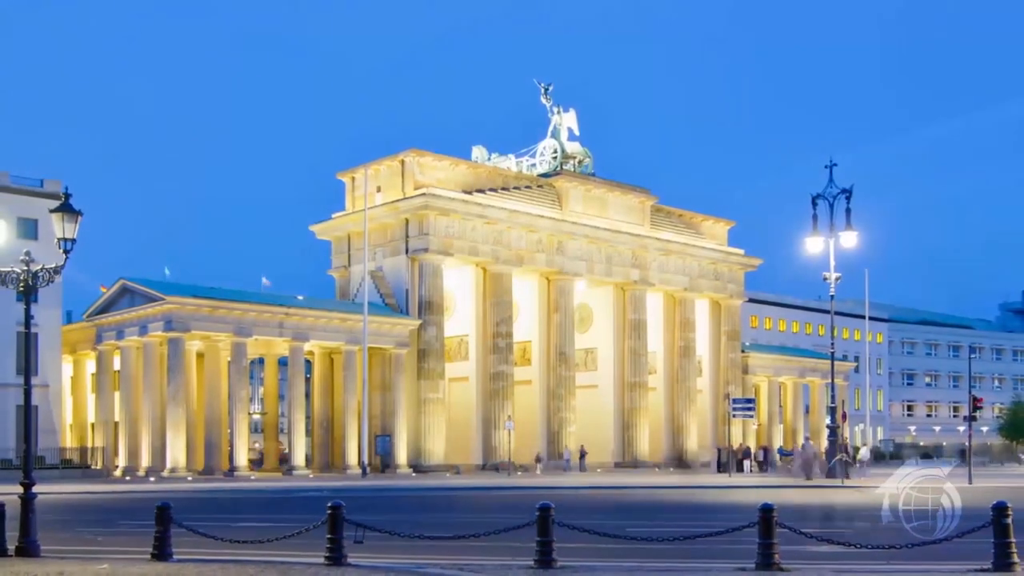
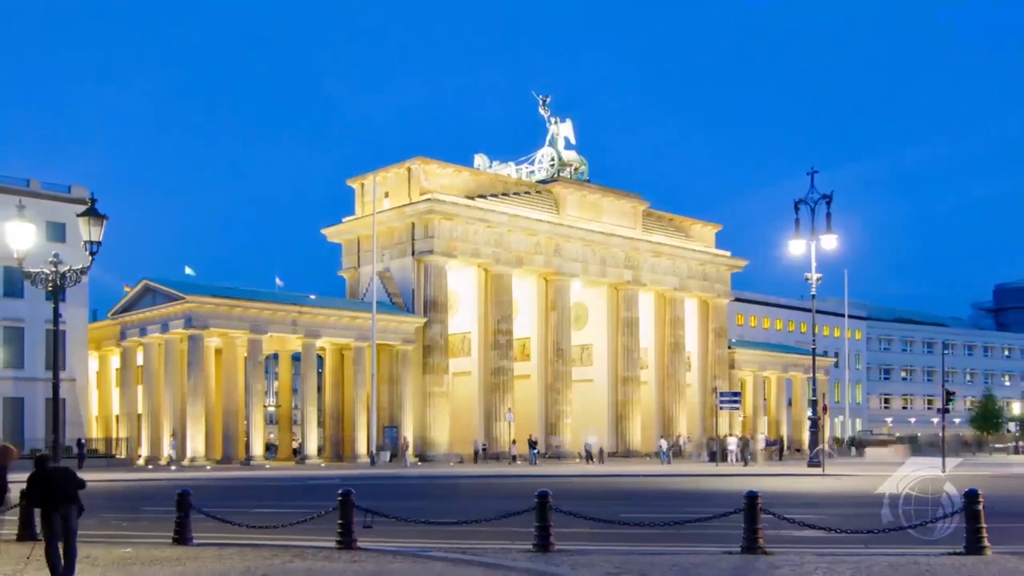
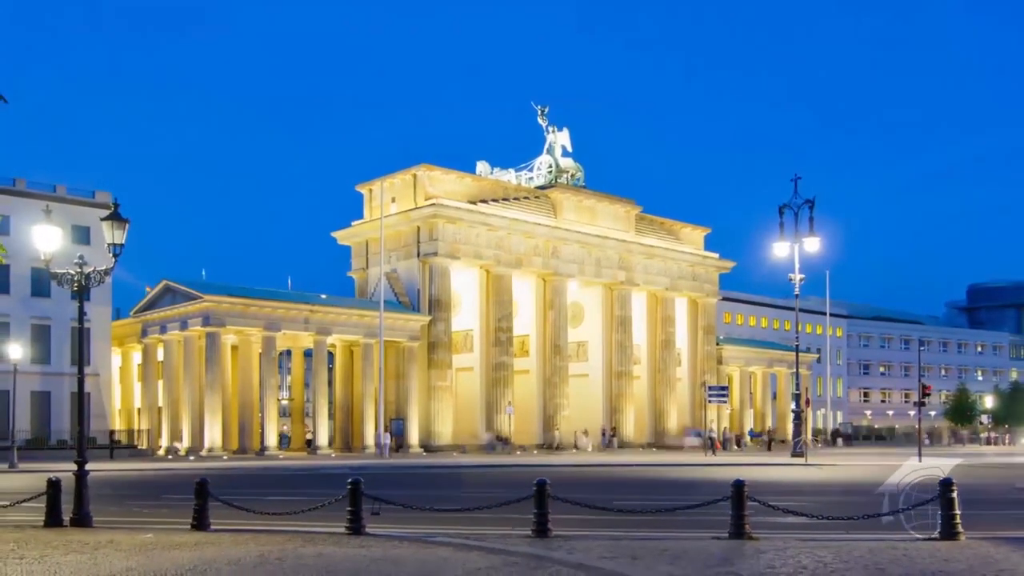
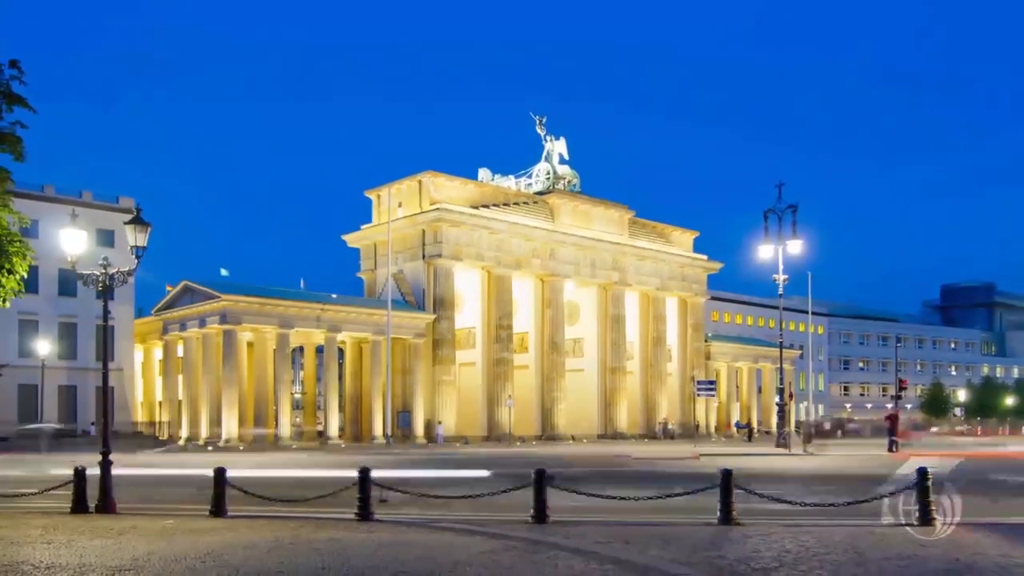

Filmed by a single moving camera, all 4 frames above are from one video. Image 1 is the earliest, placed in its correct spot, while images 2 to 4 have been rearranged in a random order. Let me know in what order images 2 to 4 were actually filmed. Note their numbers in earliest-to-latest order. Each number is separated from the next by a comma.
2, 3, 4
